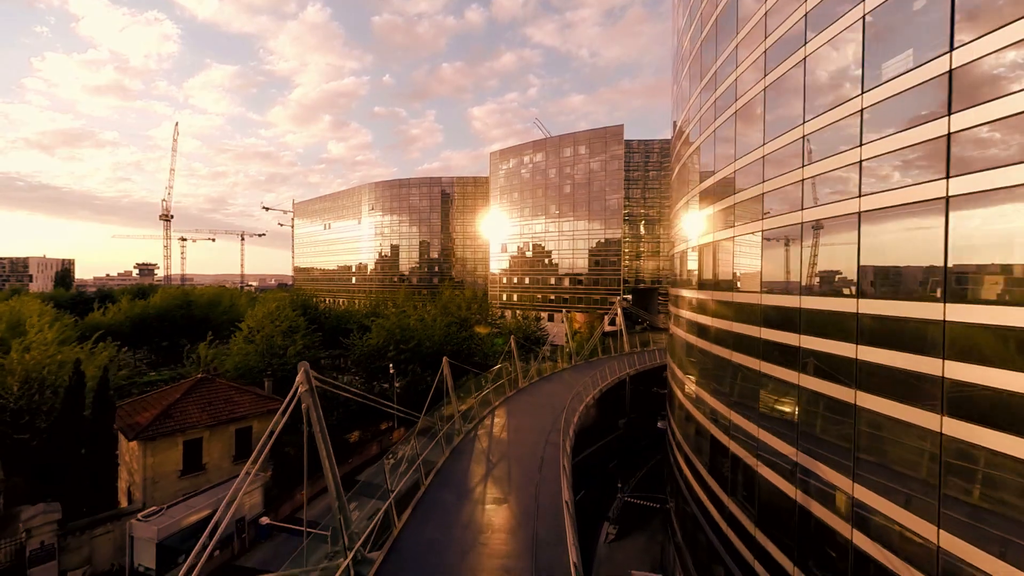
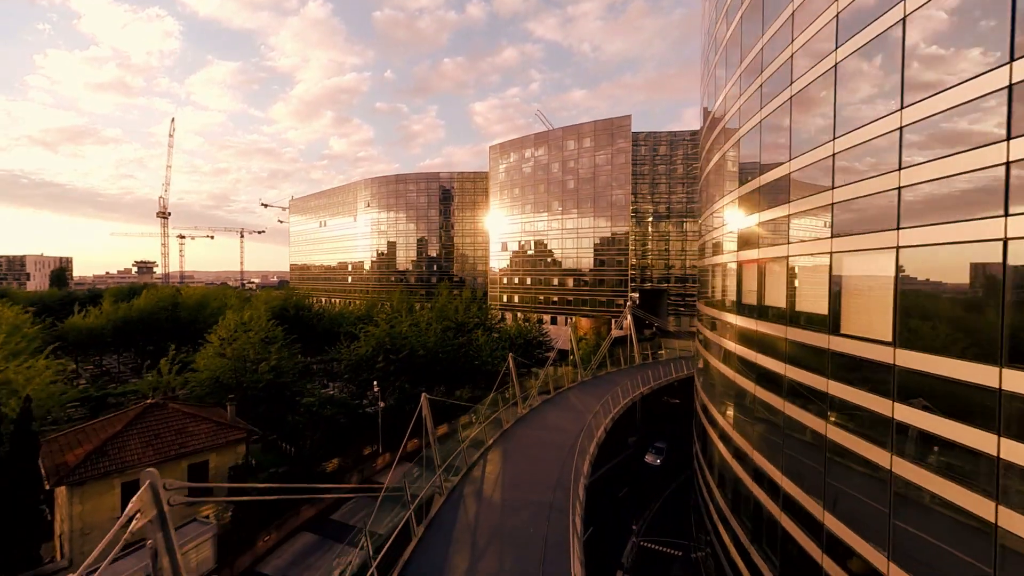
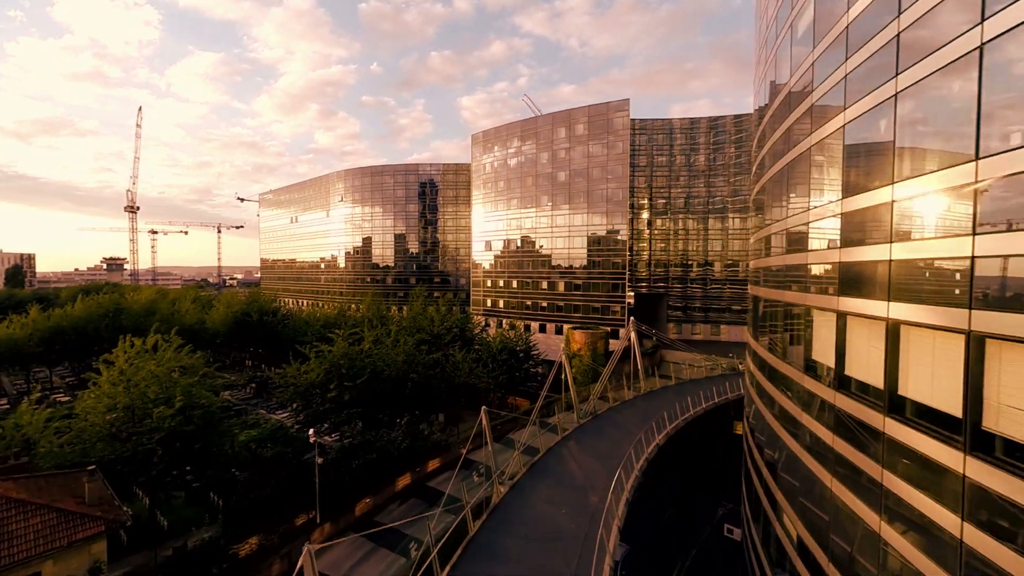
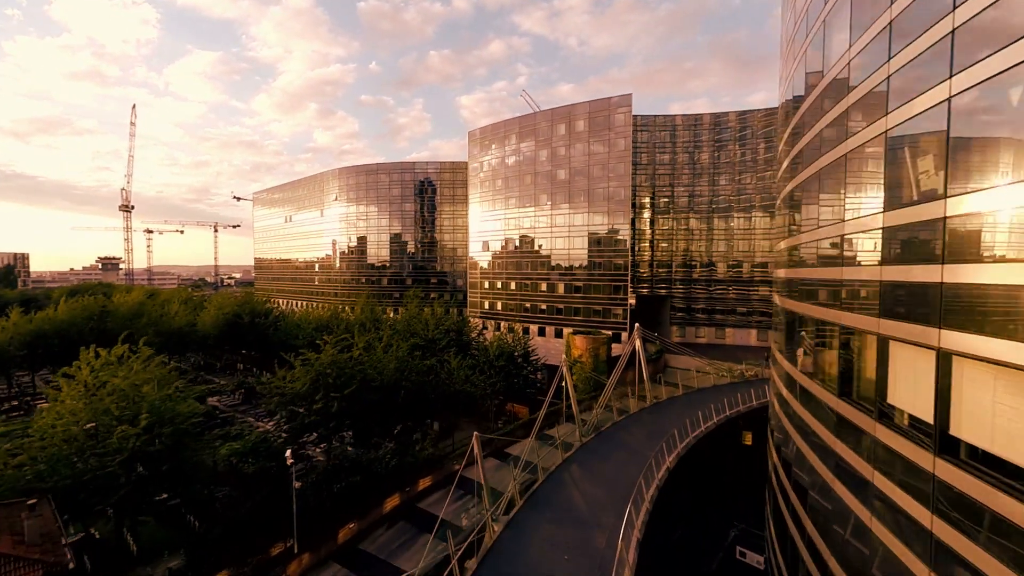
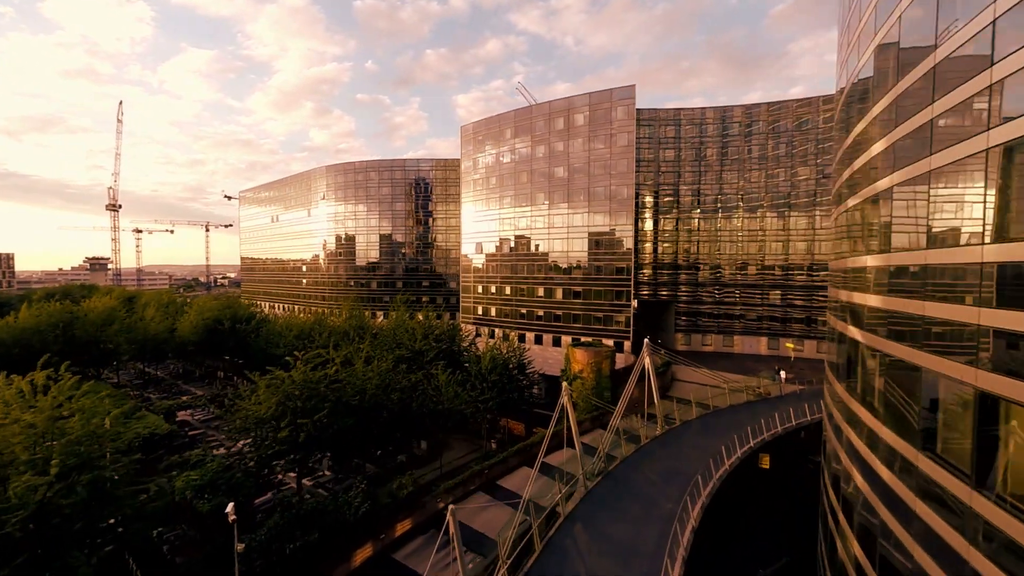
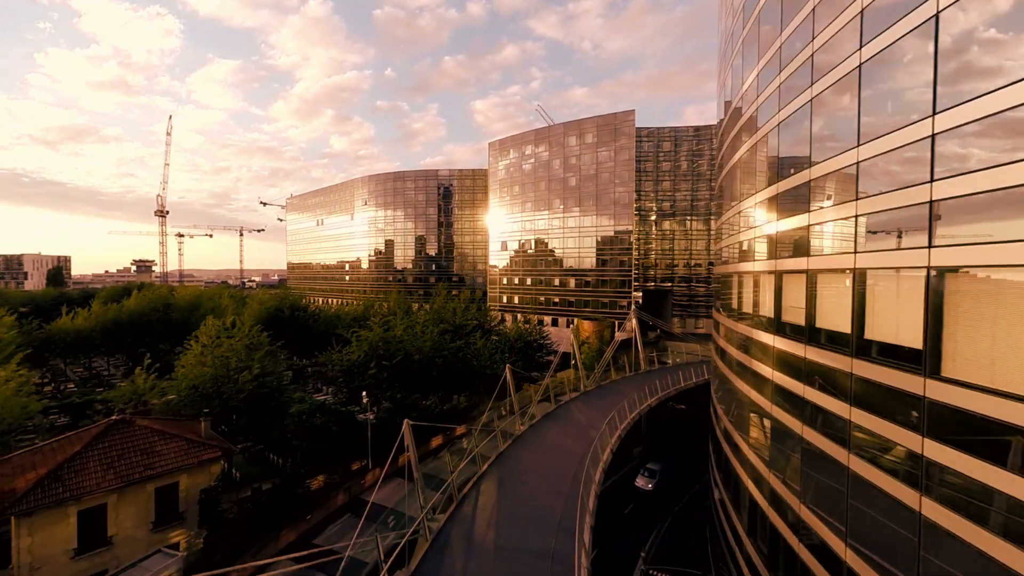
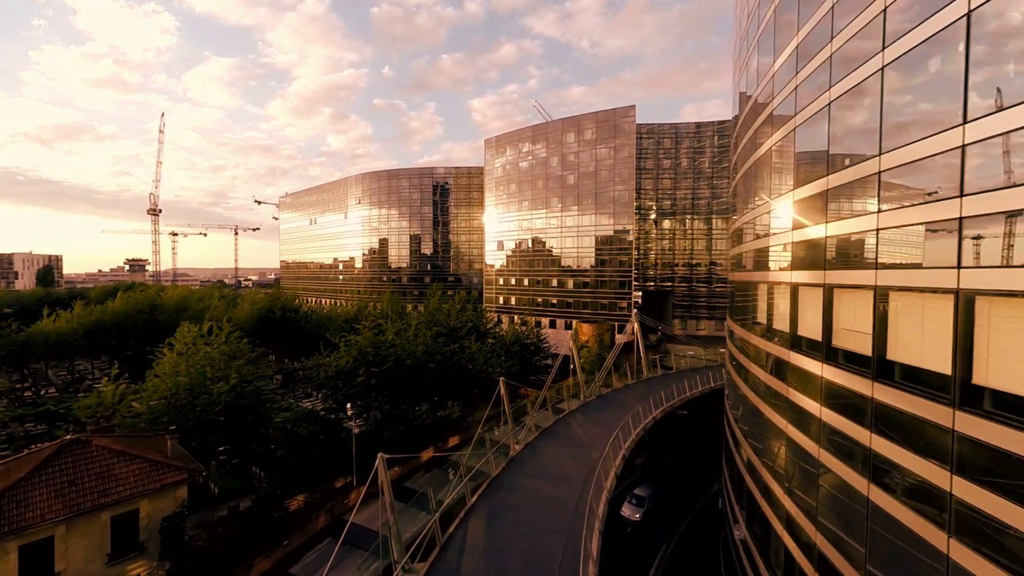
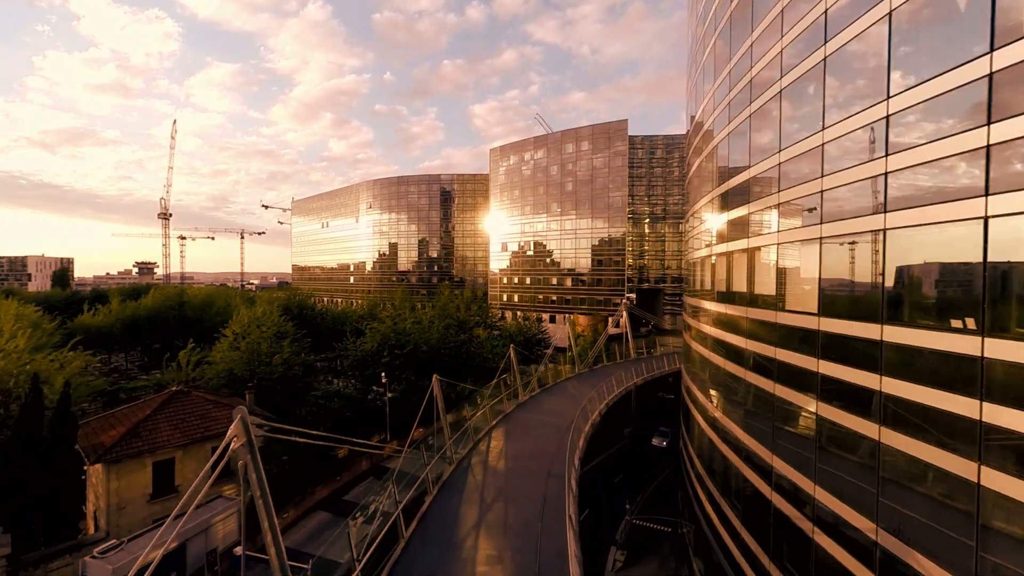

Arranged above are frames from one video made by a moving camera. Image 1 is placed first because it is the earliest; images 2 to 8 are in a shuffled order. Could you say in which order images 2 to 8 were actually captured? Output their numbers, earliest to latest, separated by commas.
8, 2, 6, 7, 3, 4, 5
